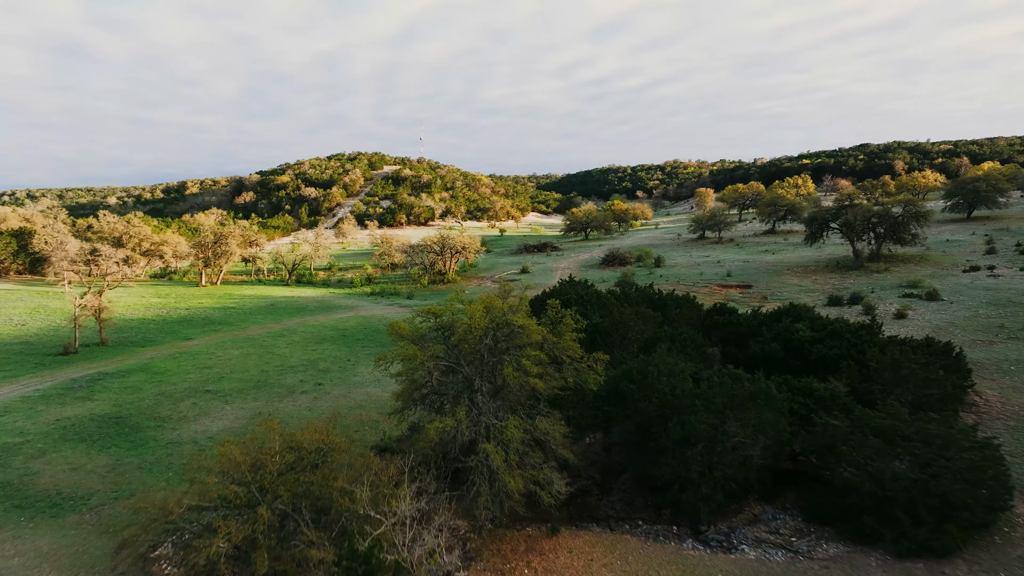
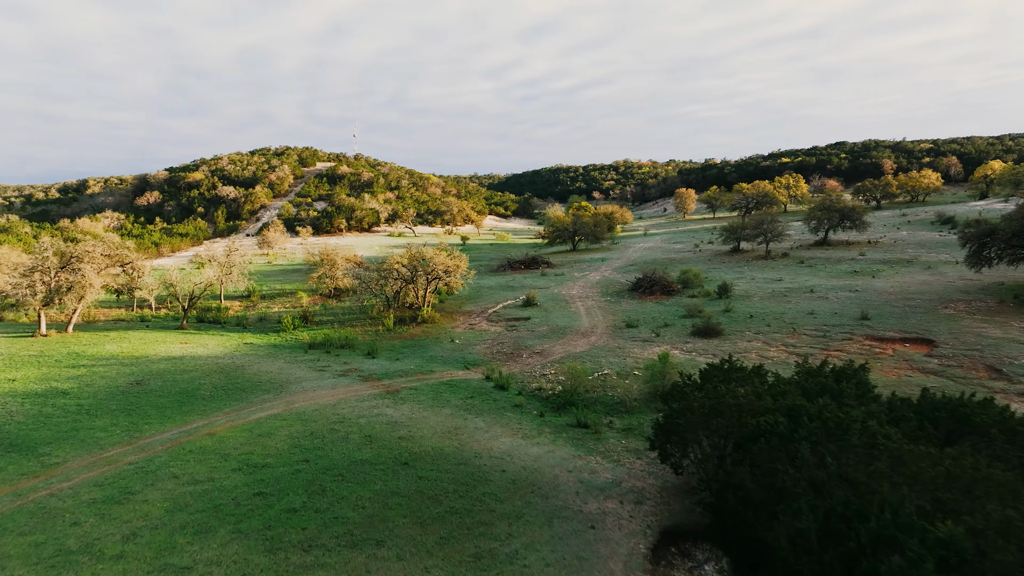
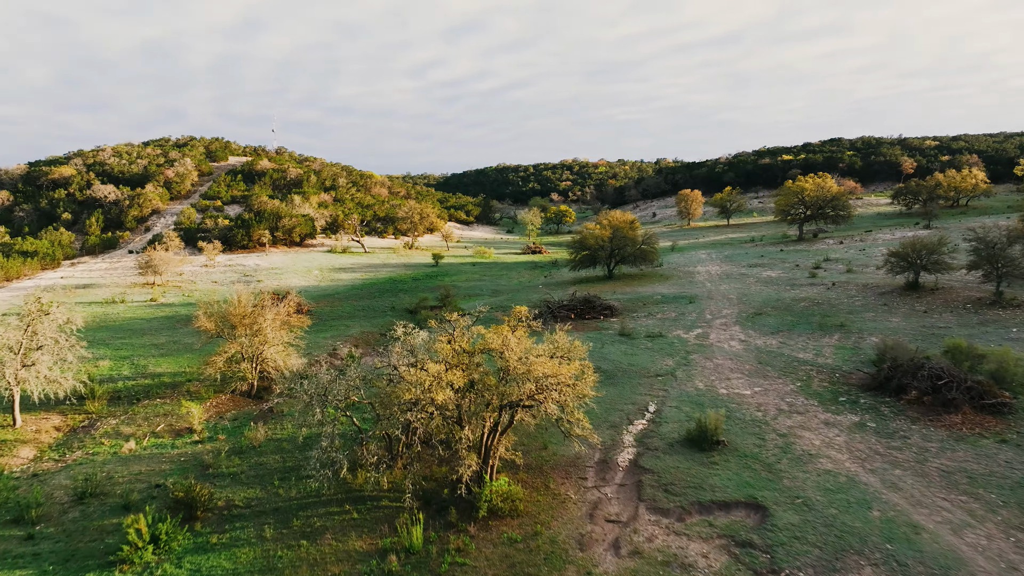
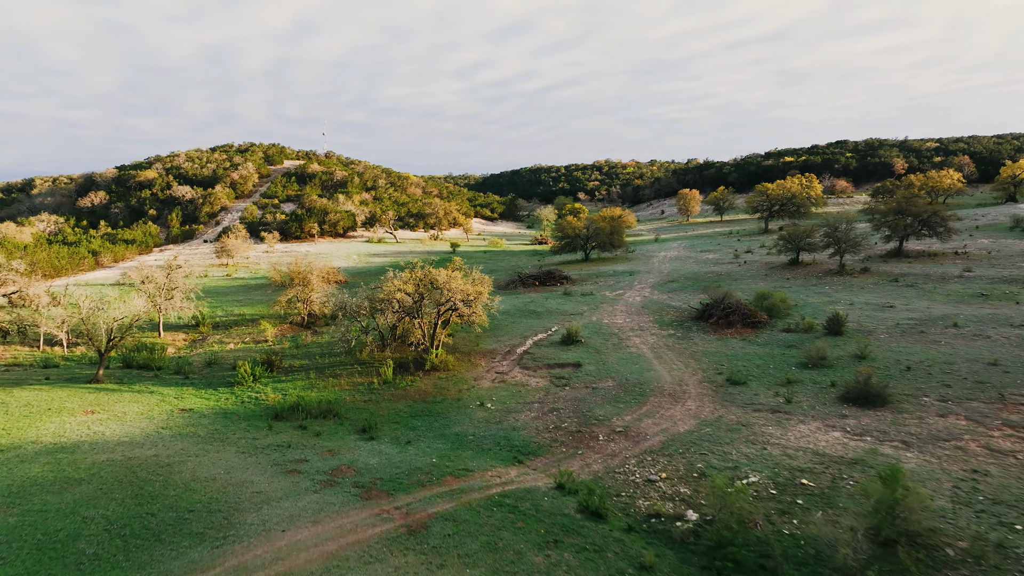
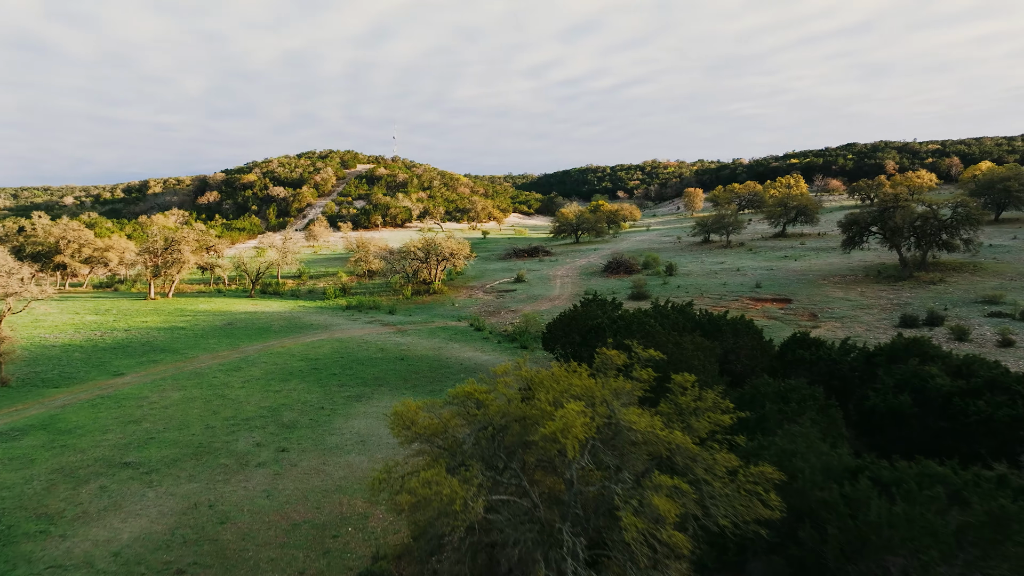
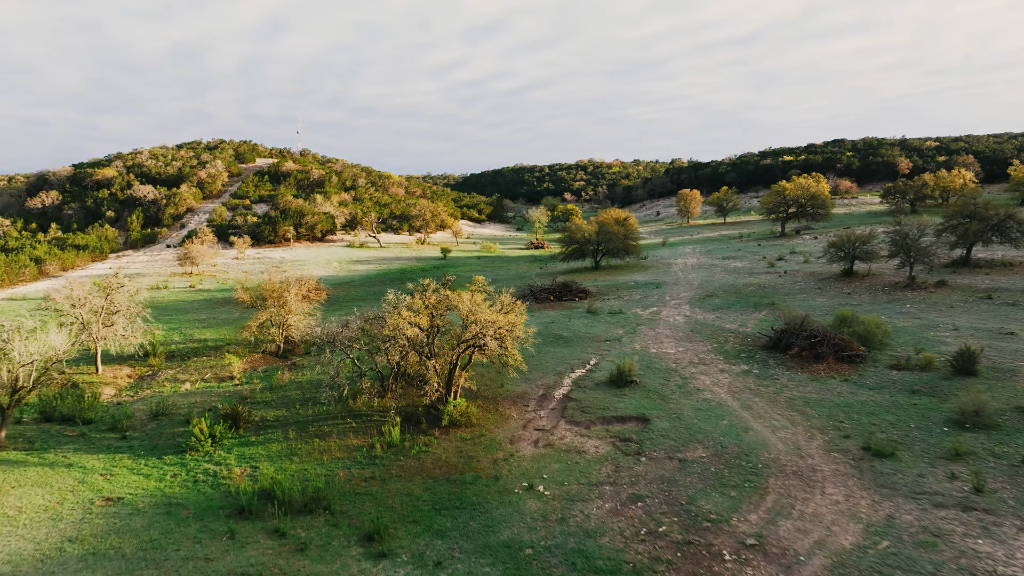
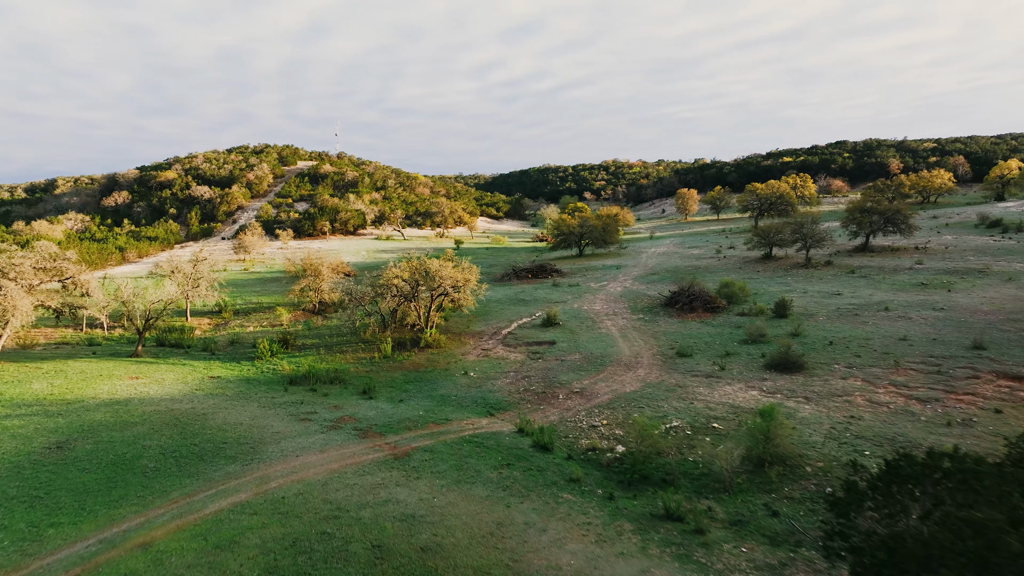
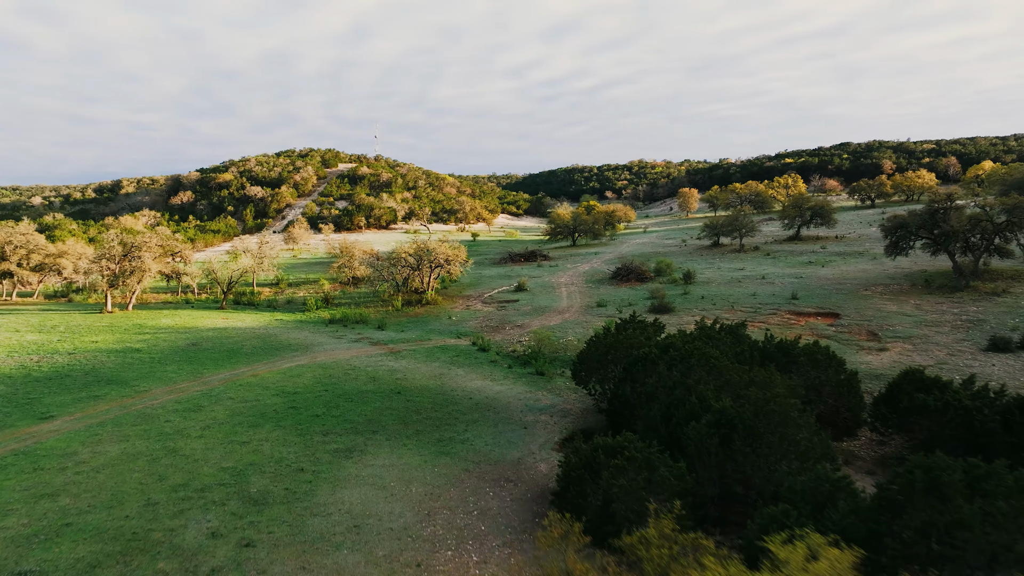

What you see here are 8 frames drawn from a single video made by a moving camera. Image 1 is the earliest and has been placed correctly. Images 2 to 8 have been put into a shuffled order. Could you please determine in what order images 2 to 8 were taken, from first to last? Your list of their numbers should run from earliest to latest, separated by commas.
5, 8, 2, 7, 4, 6, 3
